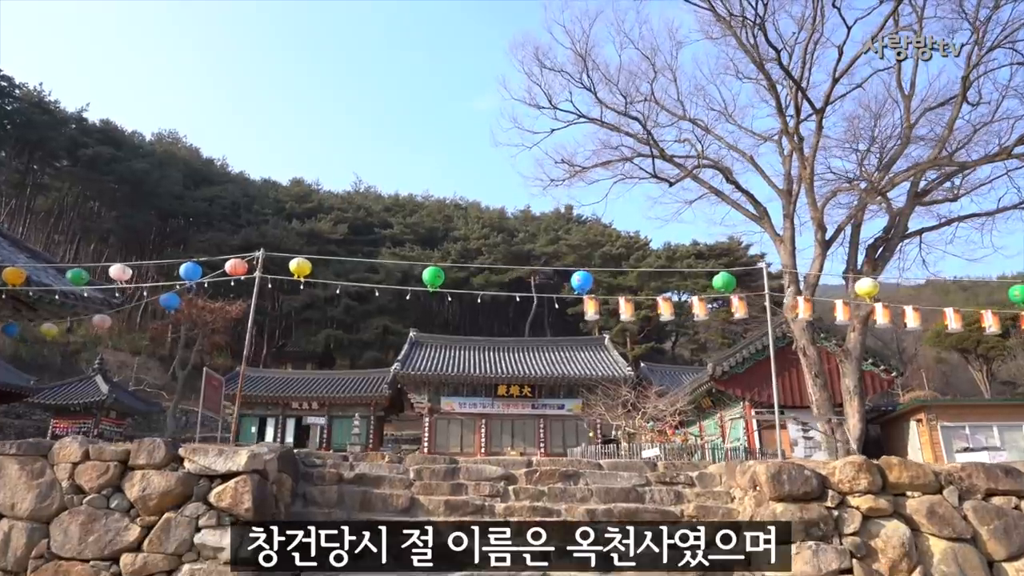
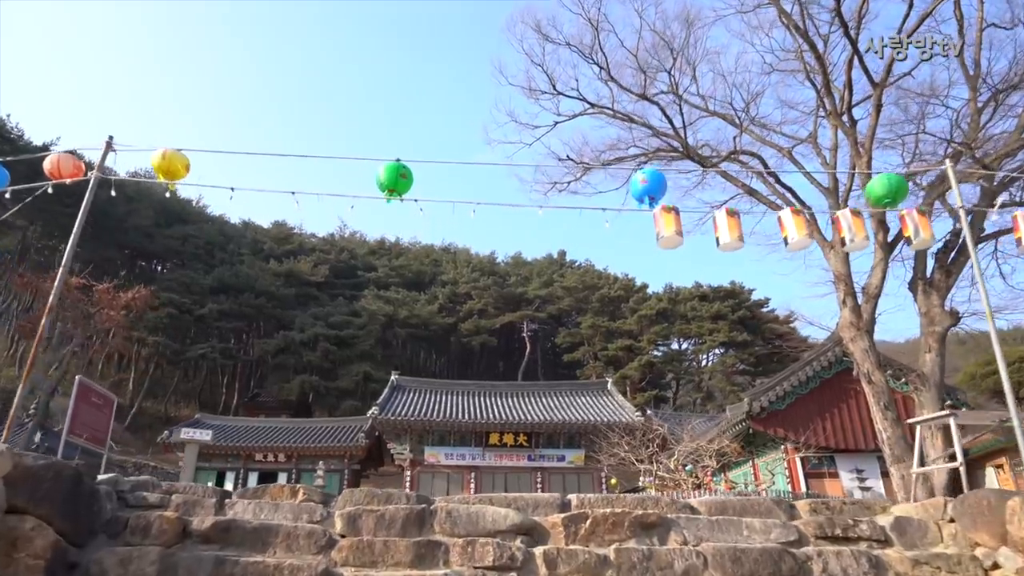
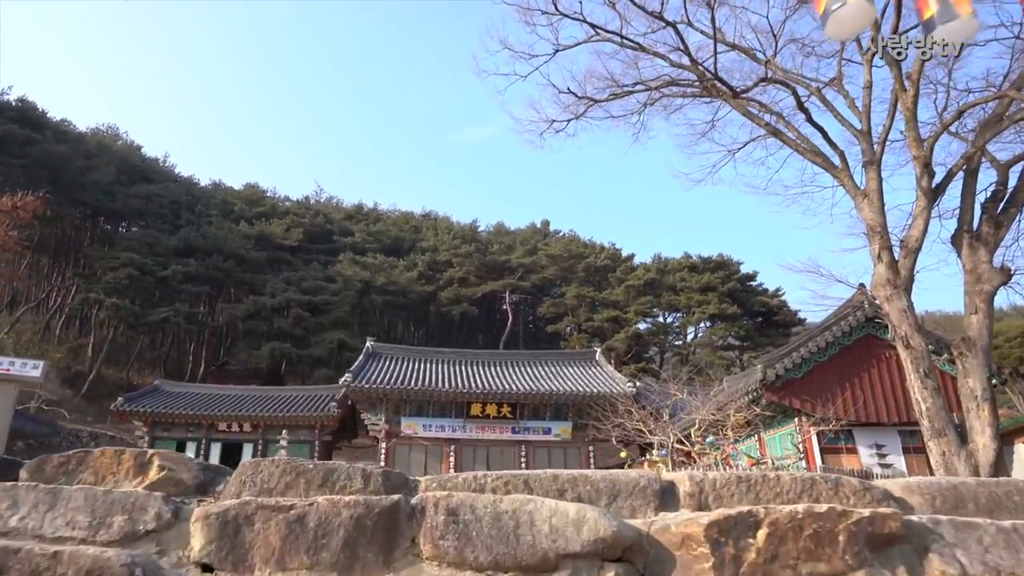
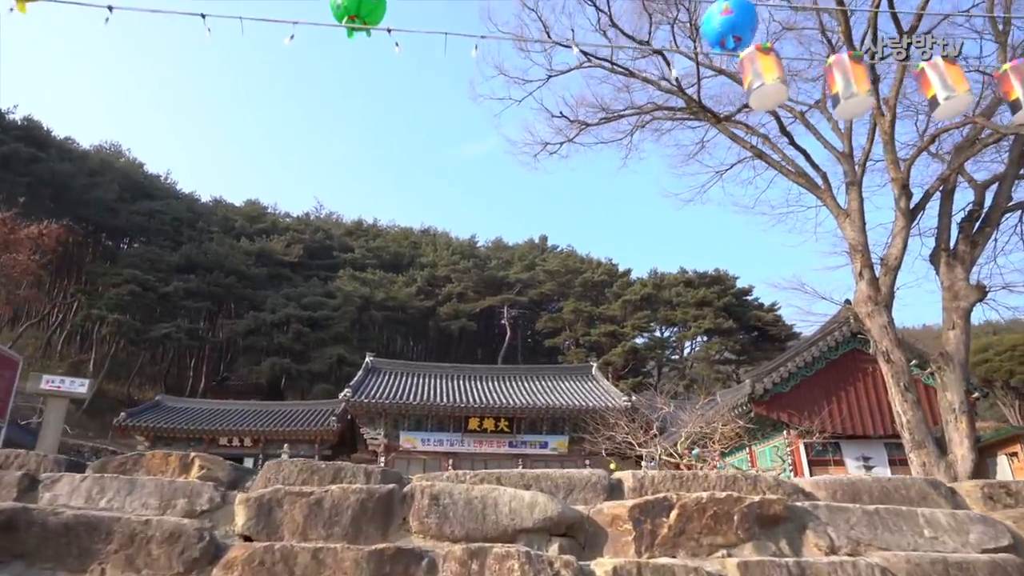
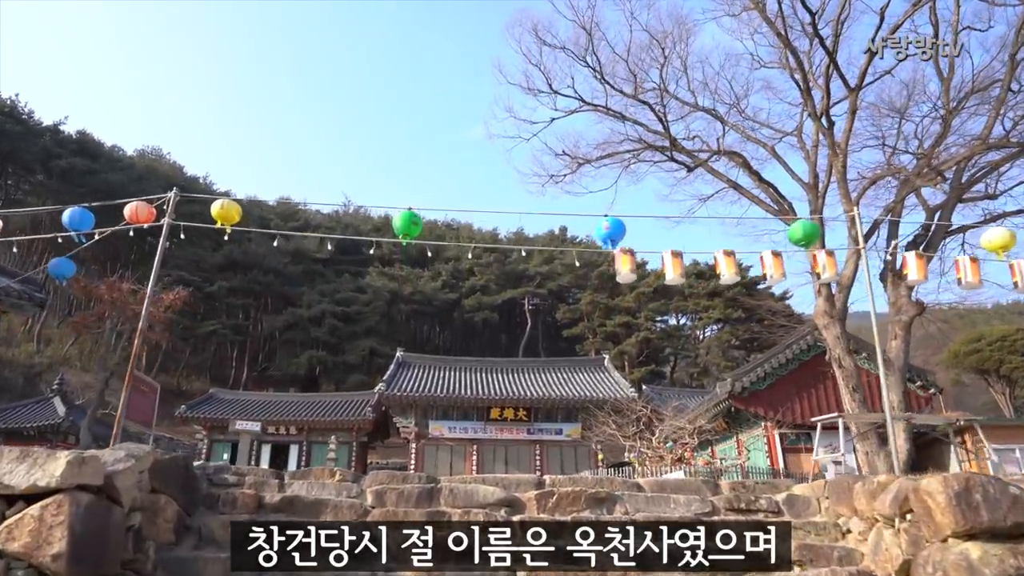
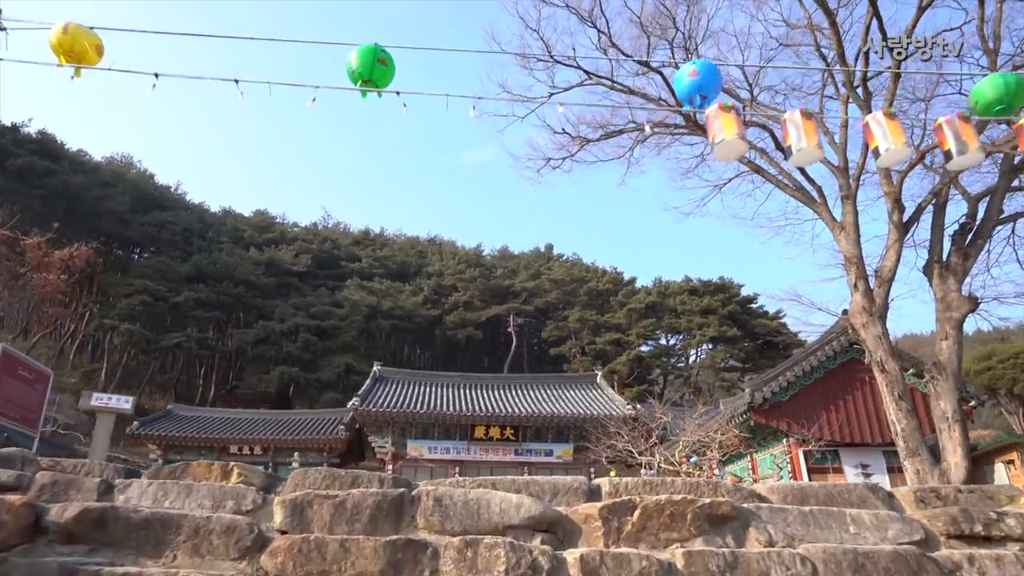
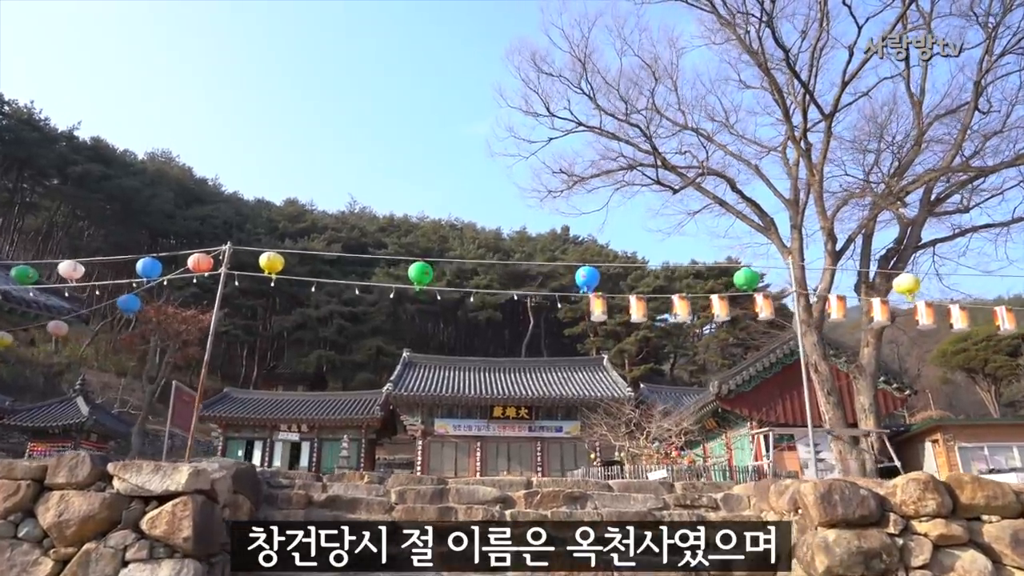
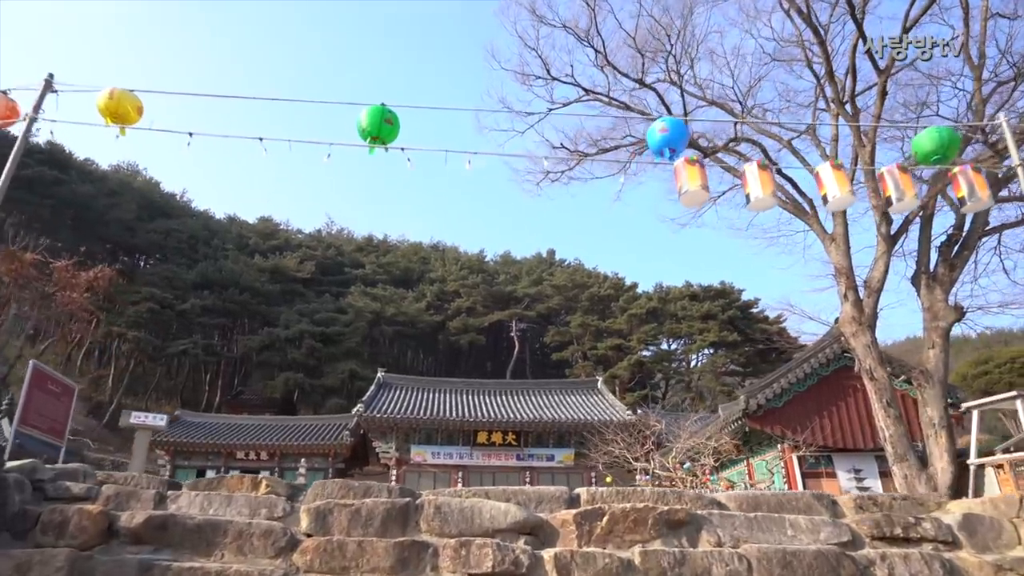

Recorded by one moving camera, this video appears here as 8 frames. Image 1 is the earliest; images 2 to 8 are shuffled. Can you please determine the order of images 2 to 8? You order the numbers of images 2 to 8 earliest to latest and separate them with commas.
7, 5, 2, 8, 6, 4, 3
